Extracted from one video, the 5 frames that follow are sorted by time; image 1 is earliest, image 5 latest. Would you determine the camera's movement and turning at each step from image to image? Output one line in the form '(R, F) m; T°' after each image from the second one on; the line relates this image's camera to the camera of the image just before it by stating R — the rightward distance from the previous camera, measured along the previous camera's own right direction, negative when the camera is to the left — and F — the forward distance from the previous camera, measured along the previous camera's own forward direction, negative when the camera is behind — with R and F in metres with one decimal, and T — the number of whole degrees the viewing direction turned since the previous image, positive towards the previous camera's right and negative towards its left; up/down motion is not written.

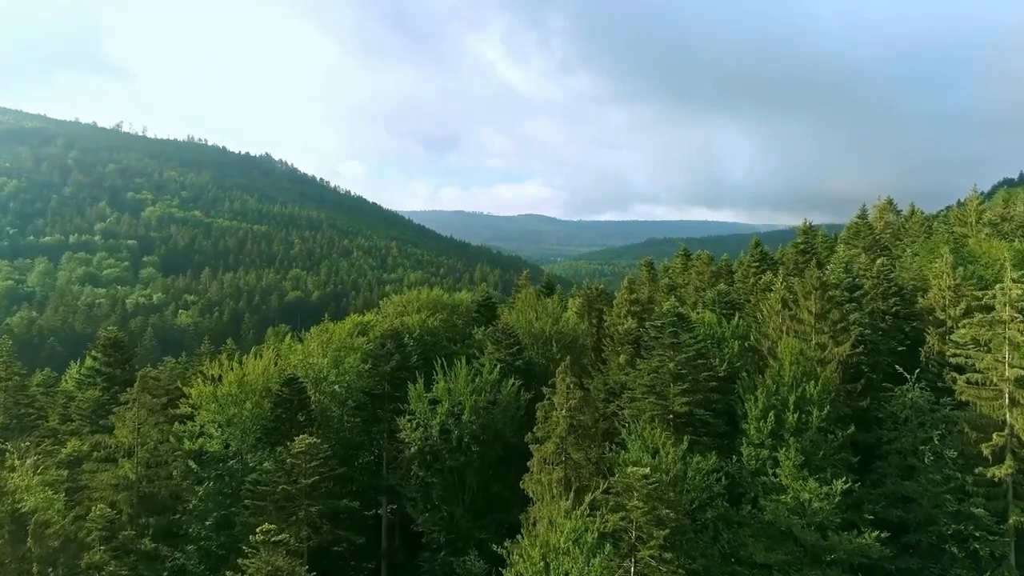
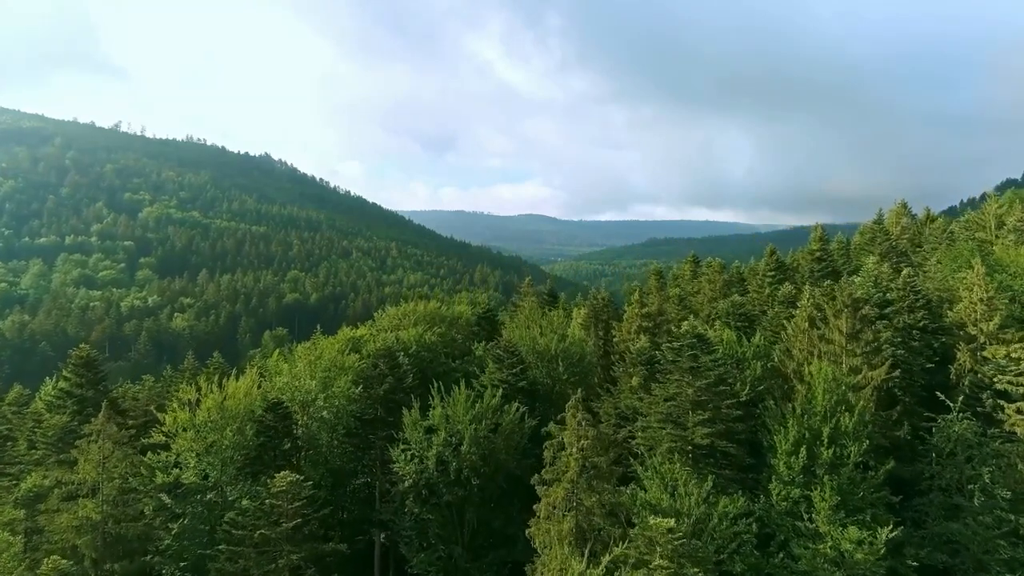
(-0.2, +3.3) m; 0°
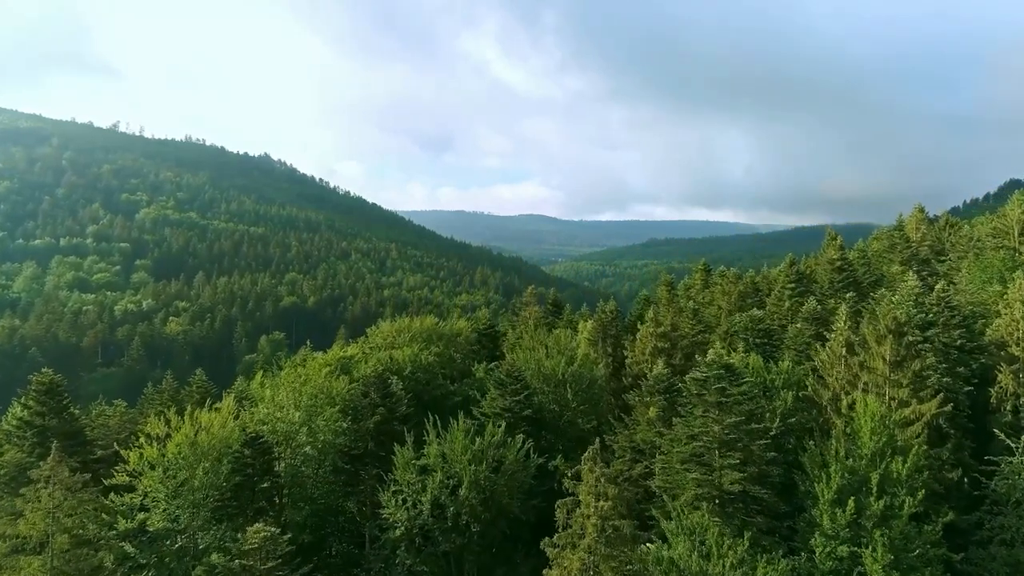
(-0.2, +3.8) m; 0°
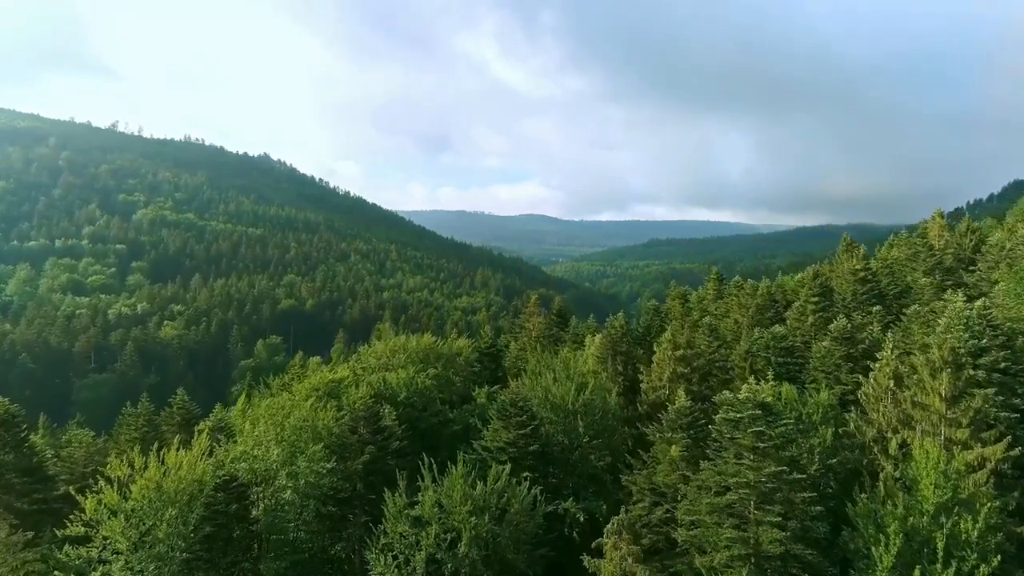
(-0.3, +3.8) m; 0°
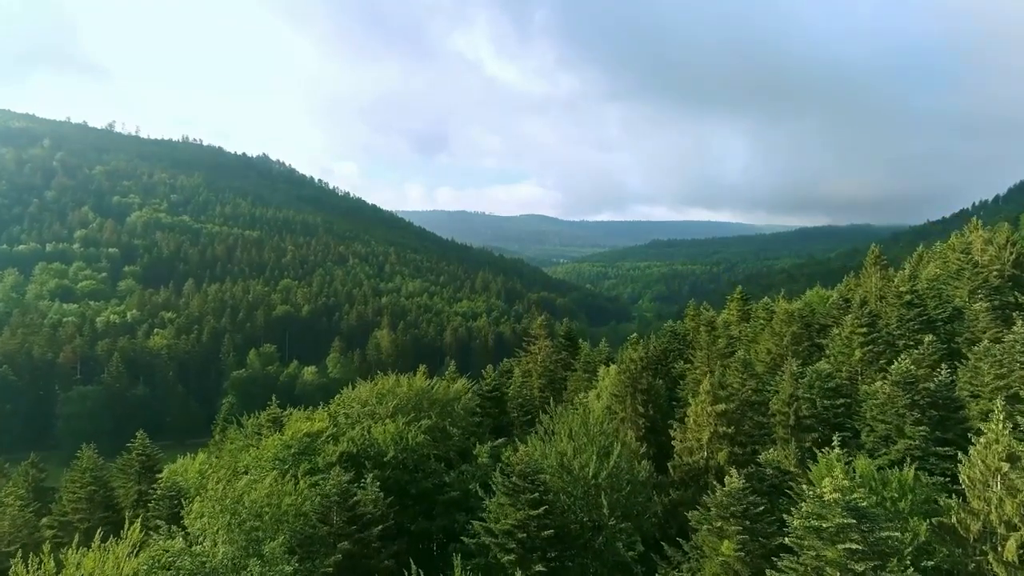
(-0.4, +6.5) m; 0°
